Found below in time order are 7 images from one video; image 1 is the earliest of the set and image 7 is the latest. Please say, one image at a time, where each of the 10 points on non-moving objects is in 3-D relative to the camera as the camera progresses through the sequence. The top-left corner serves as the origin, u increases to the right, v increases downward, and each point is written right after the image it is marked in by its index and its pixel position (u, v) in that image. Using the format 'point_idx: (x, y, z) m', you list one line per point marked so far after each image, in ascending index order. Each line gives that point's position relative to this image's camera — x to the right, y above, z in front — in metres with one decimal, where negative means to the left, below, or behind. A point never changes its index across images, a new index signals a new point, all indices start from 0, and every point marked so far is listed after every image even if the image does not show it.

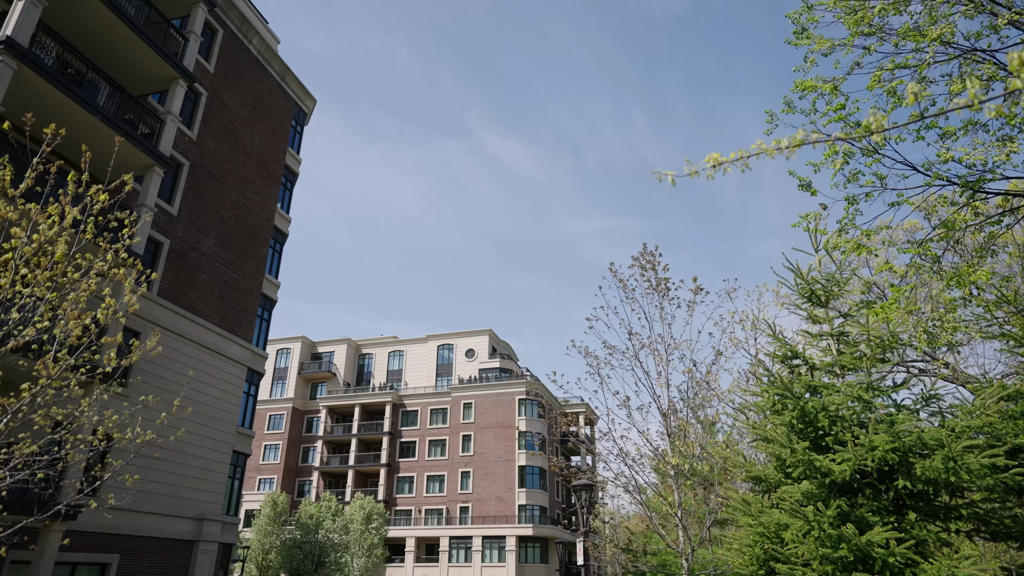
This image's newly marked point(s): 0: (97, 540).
0: (-11.5, -7.0, +18.2) m
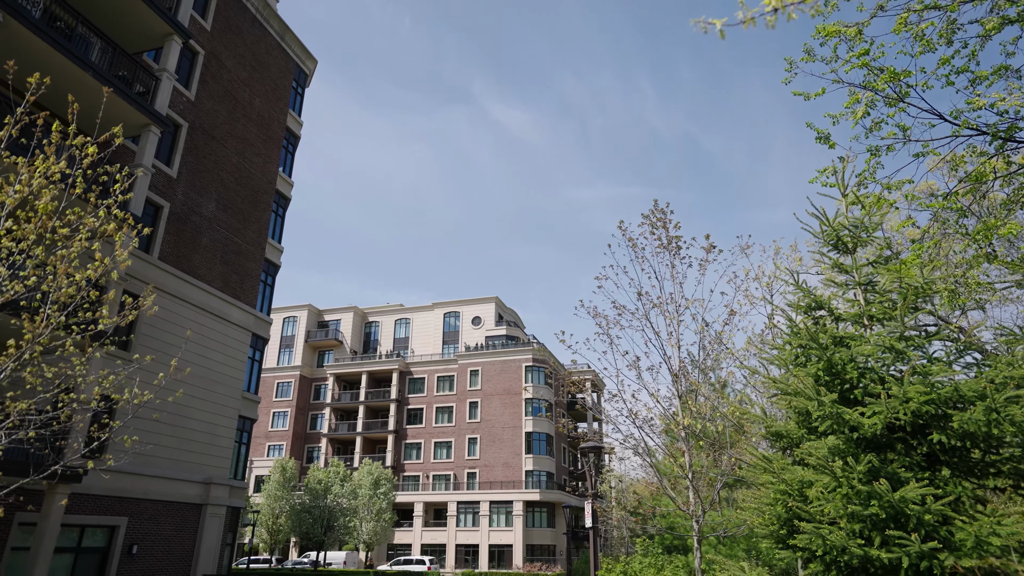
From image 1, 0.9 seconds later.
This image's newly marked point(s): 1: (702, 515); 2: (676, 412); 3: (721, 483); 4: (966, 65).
0: (-11.3, -6.0, +18.2) m
1: (+4.0, -4.7, +13.5) m
2: (+3.4, -2.5, +13.6) m
3: (+4.5, -4.0, +13.7) m
4: (+7.4, +3.6, +10.7) m
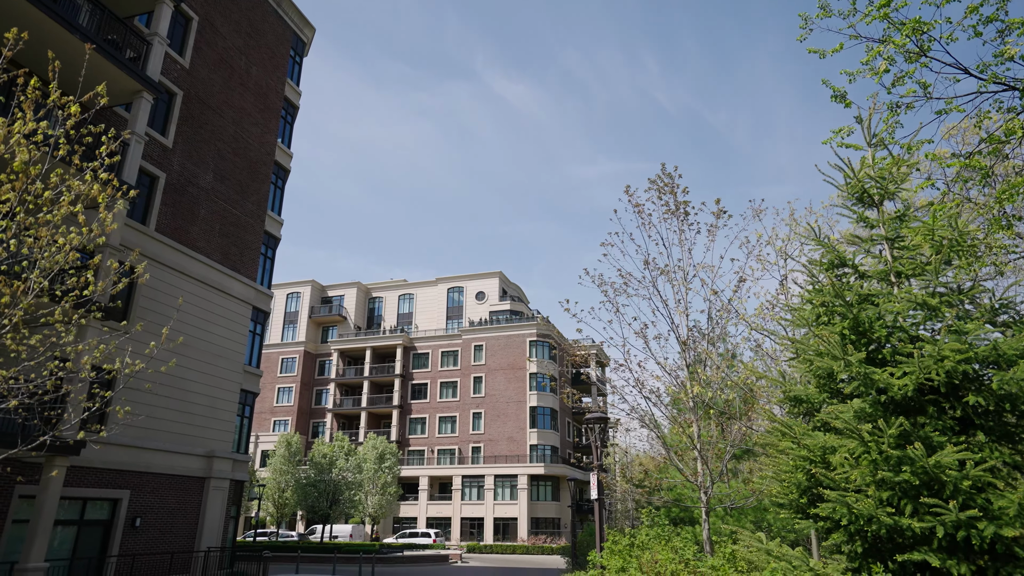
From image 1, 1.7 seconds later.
0: (-11.2, -5.2, +18.0) m
1: (+4.0, -4.0, +13.2) m
2: (+3.5, -1.8, +13.2) m
3: (+4.5, -3.3, +13.4) m
4: (+7.4, +4.2, +10.1) m
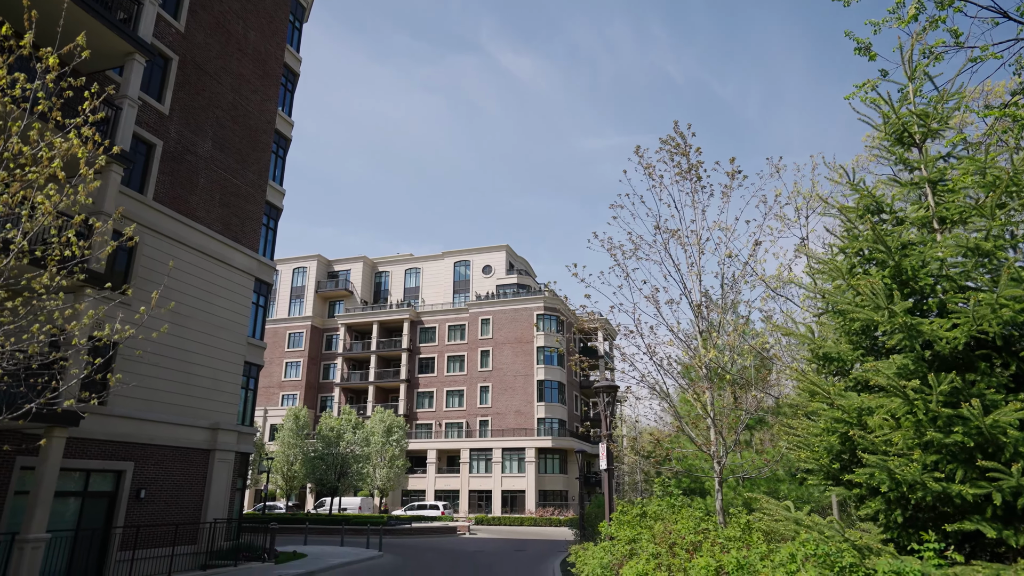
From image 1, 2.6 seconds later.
0: (-11.0, -4.4, +17.8) m
1: (+4.2, -3.3, +12.8) m
2: (+3.6, -1.1, +12.7) m
3: (+4.7, -2.6, +13.0) m
4: (+7.5, +4.8, +9.3) m
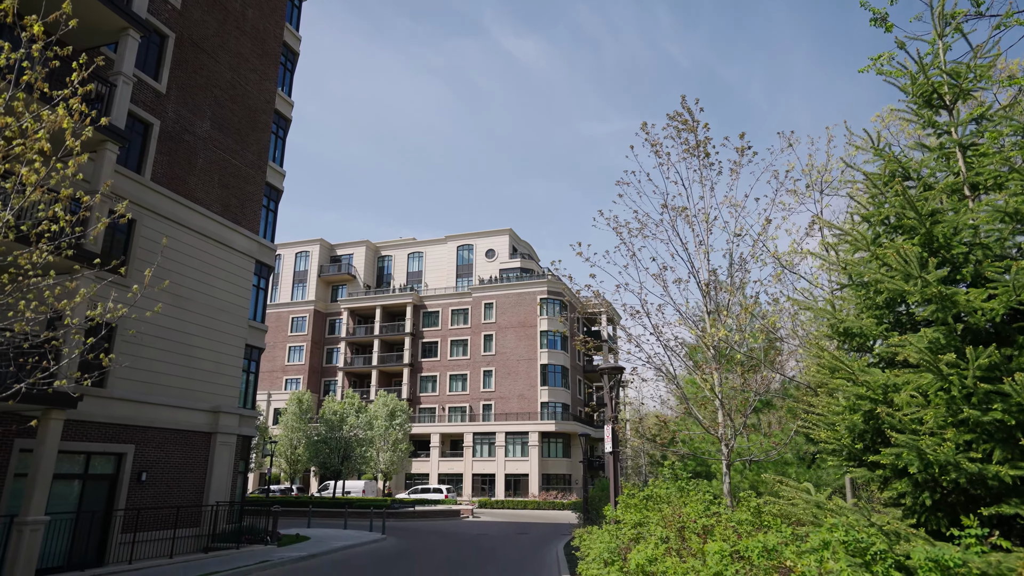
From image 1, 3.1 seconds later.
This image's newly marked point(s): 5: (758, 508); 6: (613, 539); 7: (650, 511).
0: (-10.9, -3.9, +17.7) m
1: (+4.2, -2.9, +12.5) m
2: (+3.7, -0.7, +12.4) m
3: (+4.7, -2.2, +12.7) m
4: (+7.5, +5.1, +8.9) m
5: (+3.2, -2.9, +8.5) m
6: (+1.2, -3.0, +7.8) m
7: (+2.0, -3.2, +9.3) m
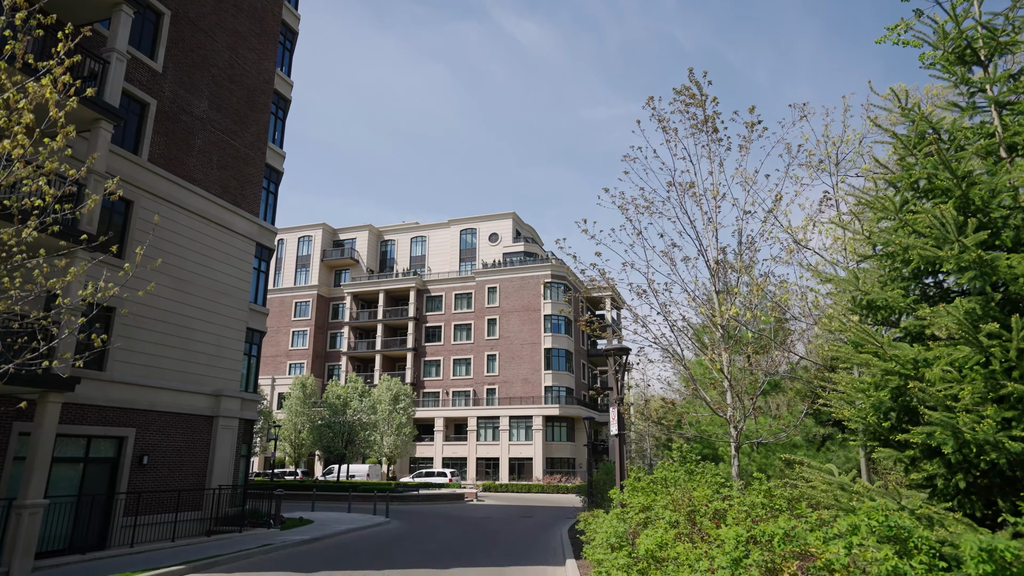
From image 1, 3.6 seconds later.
0: (-10.8, -3.4, +17.5) m
1: (+4.3, -2.5, +12.2) m
2: (+3.7, -0.3, +12.1) m
3: (+4.8, -1.8, +12.4) m
4: (+7.6, +5.5, +8.4) m
5: (+3.3, -2.6, +8.3) m
6: (+1.2, -2.7, +7.6) m
7: (+2.0, -2.9, +9.0) m
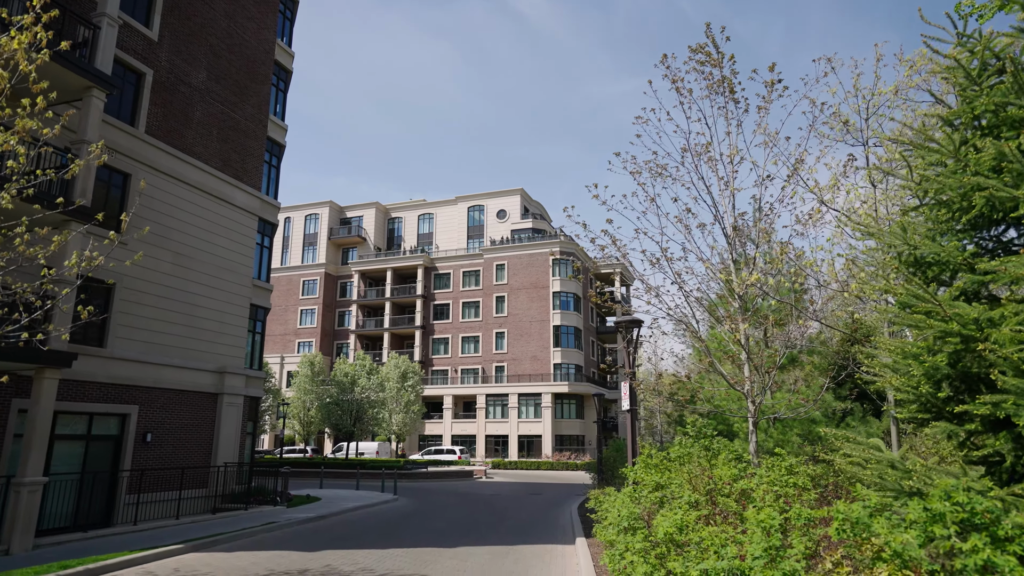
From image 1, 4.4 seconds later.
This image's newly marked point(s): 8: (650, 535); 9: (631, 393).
0: (-10.6, -2.7, +17.2) m
1: (+4.4, -2.0, +11.7) m
2: (+3.9, +0.2, +11.5) m
3: (+4.9, -1.2, +11.9) m
4: (+7.6, +5.9, +7.6) m
5: (+3.3, -2.2, +7.8) m
6: (+1.3, -2.3, +7.1) m
7: (+2.1, -2.4, +8.6) m
8: (+1.2, -2.2, +5.7) m
9: (+2.4, -2.2, +13.4) m
